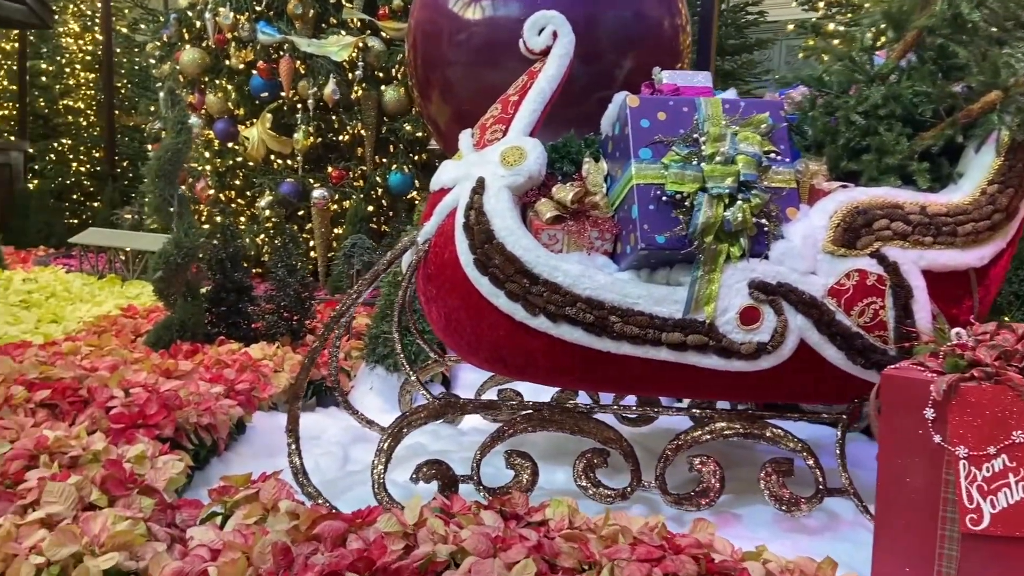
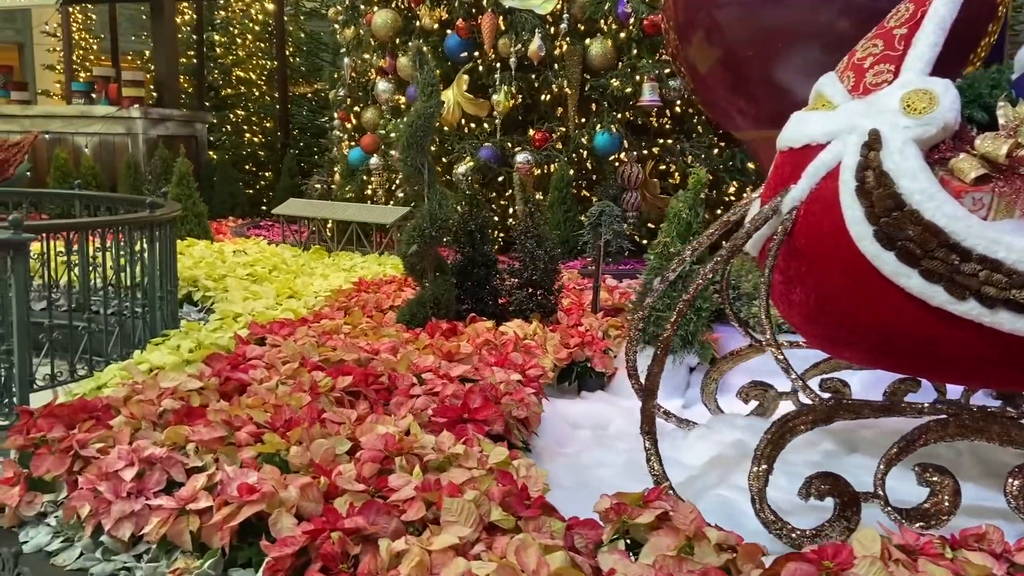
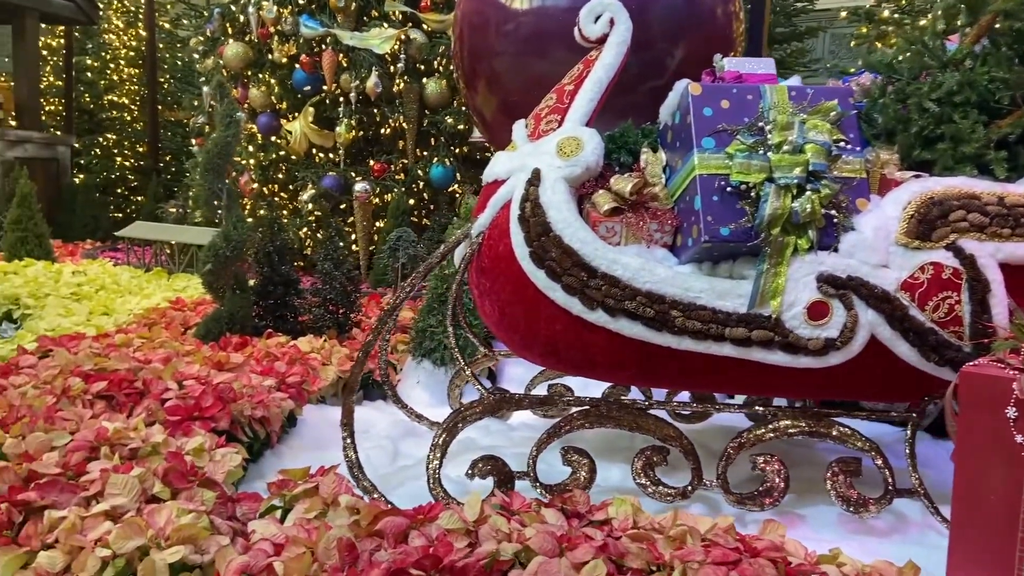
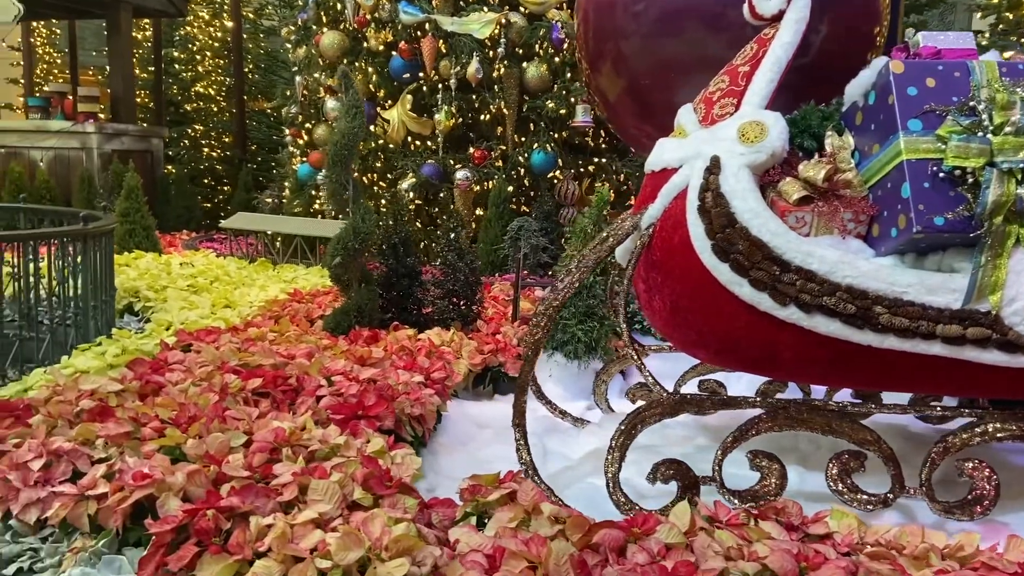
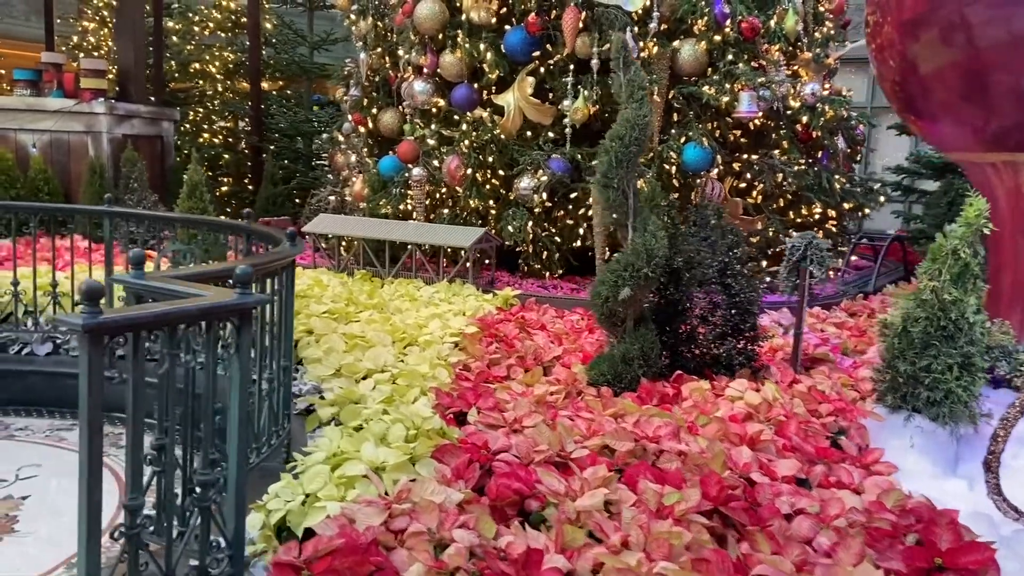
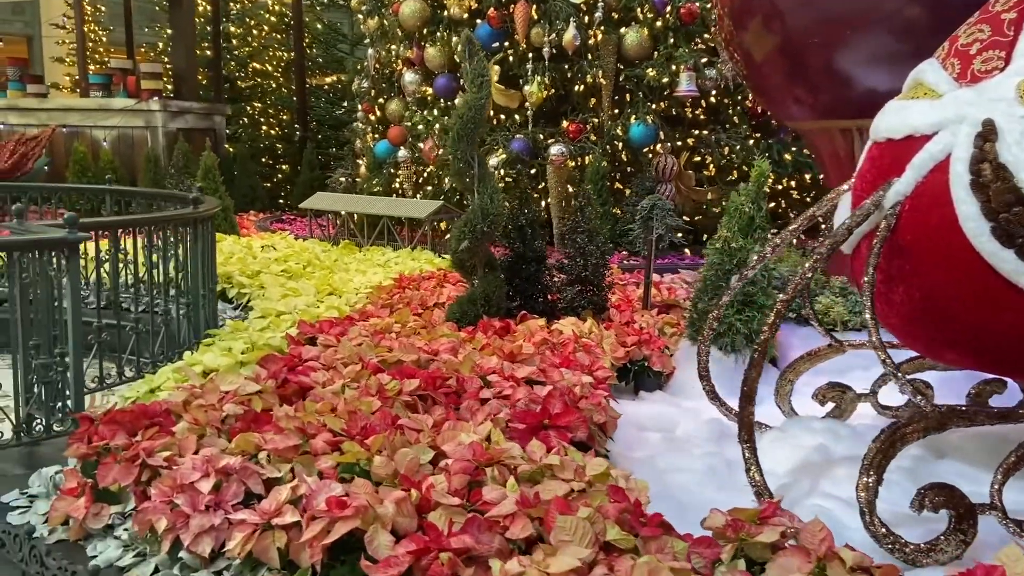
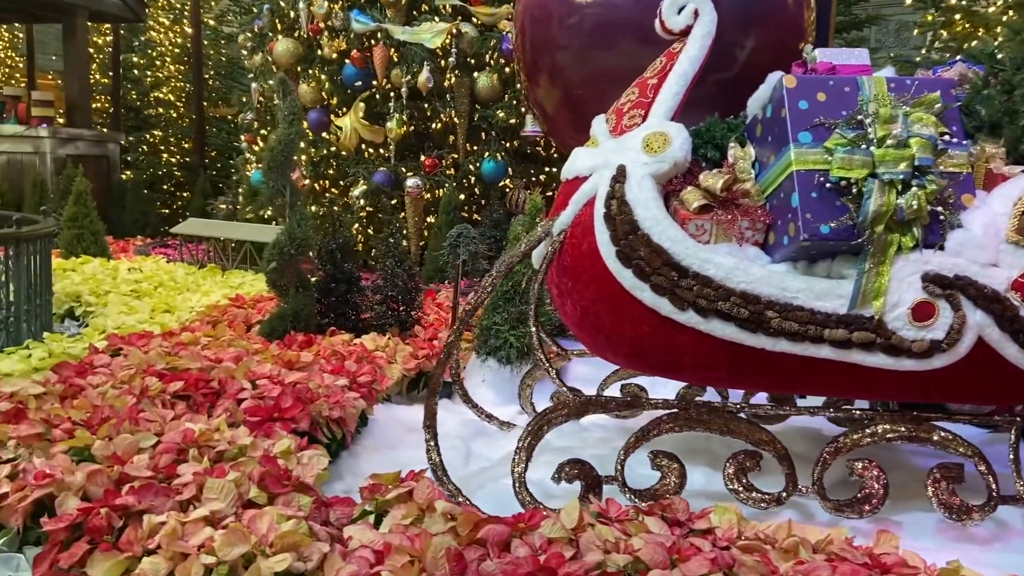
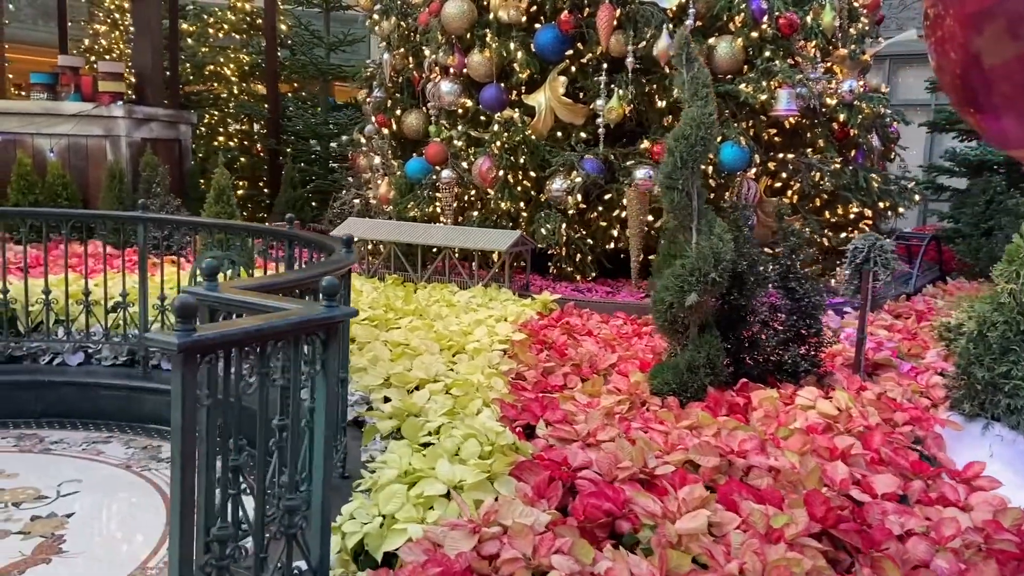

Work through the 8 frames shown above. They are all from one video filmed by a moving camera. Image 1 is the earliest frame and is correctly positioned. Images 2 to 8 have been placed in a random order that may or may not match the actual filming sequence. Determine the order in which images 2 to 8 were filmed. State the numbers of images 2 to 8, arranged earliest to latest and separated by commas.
3, 7, 4, 2, 6, 5, 8
